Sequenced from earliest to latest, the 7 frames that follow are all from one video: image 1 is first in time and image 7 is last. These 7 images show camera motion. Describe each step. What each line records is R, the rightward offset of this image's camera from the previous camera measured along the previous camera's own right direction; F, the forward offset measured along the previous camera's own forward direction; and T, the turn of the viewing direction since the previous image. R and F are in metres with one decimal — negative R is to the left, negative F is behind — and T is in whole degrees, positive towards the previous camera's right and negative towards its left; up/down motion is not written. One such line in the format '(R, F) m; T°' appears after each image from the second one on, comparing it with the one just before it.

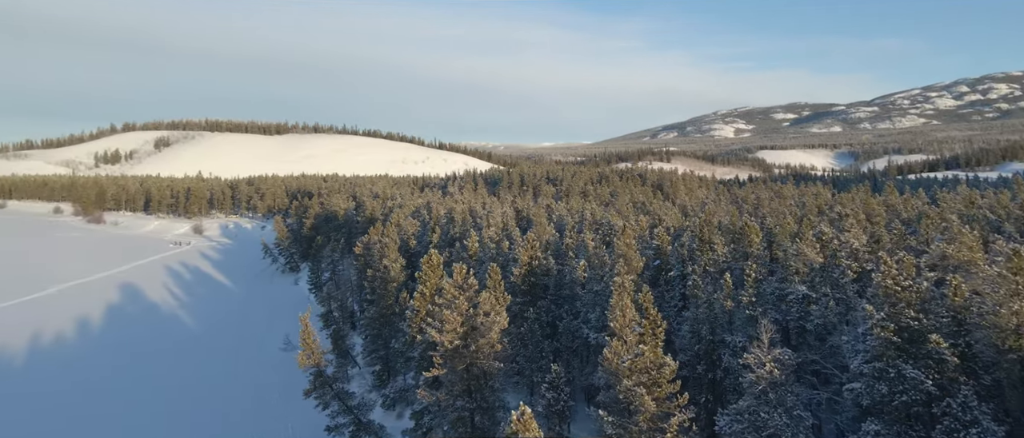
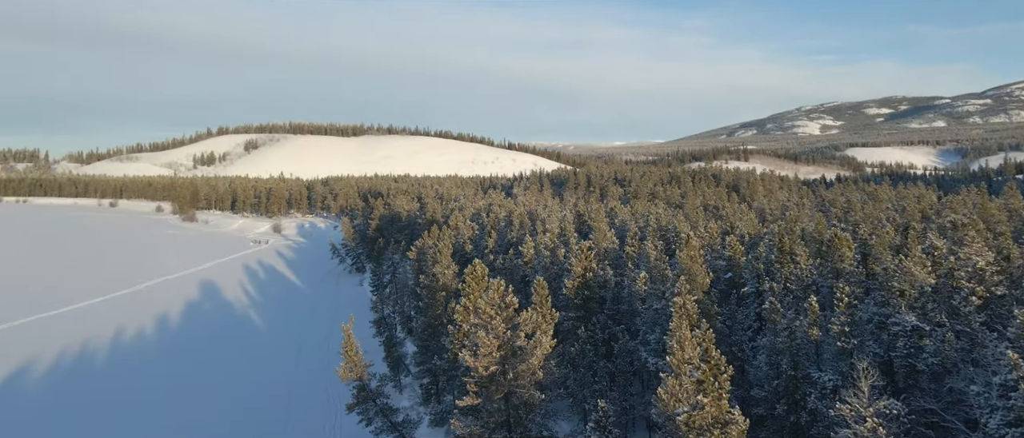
(+0.4, +1.2) m; -7°
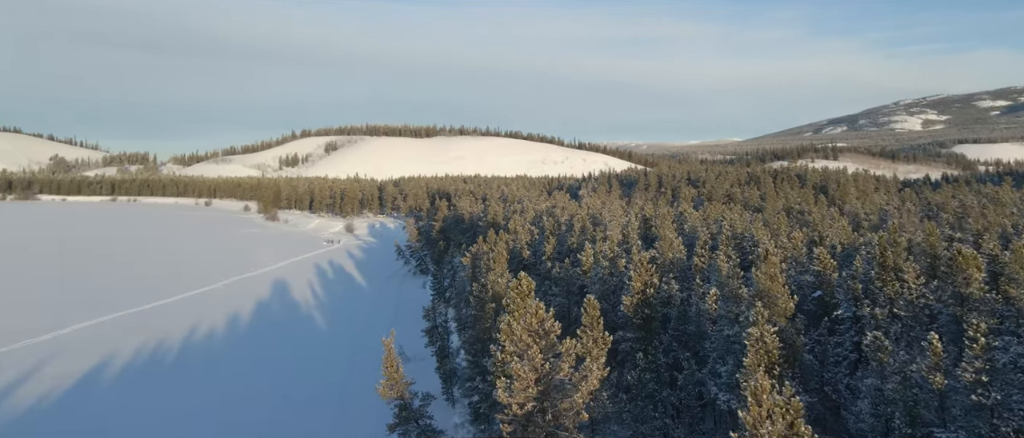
(+0.4, +1.3) m; -7°
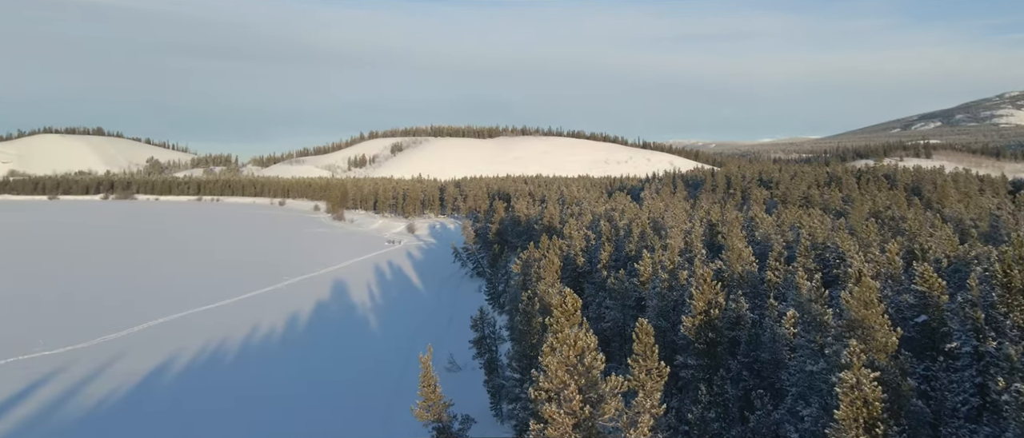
(+0.3, +1.2) m; -7°
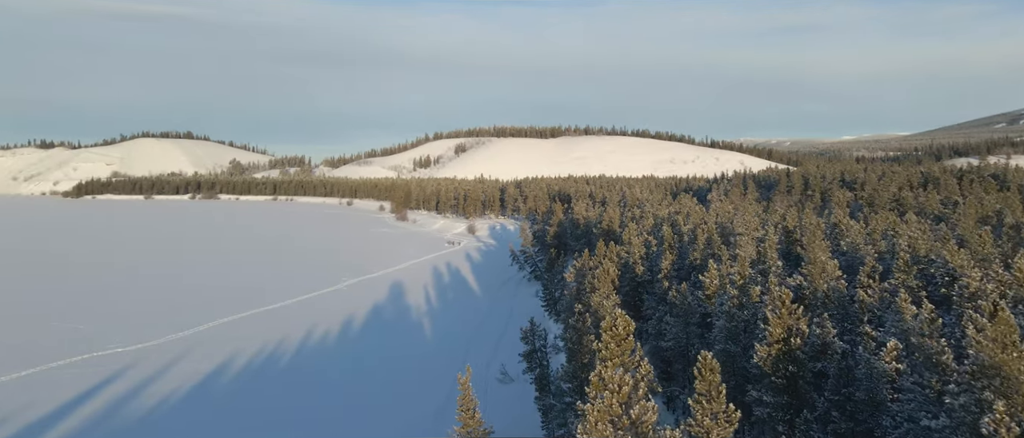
(+0.3, +1.2) m; -7°
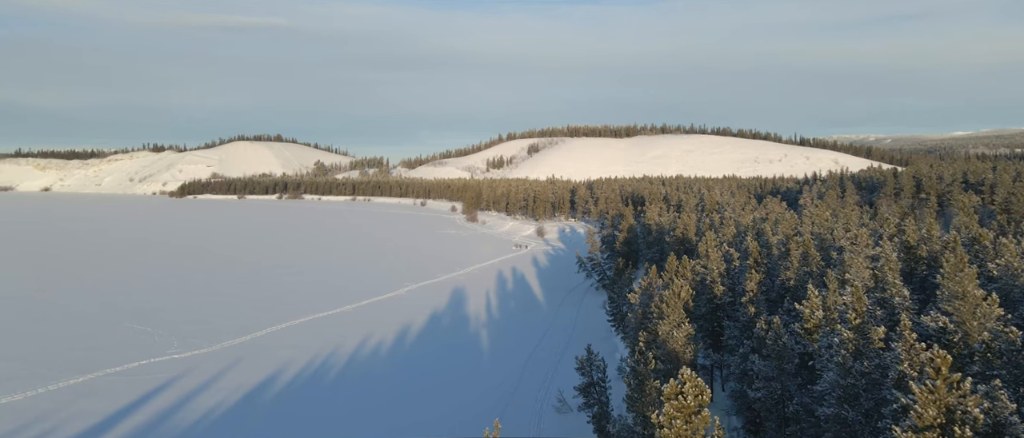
(+0.6, +2.4) m; -8°
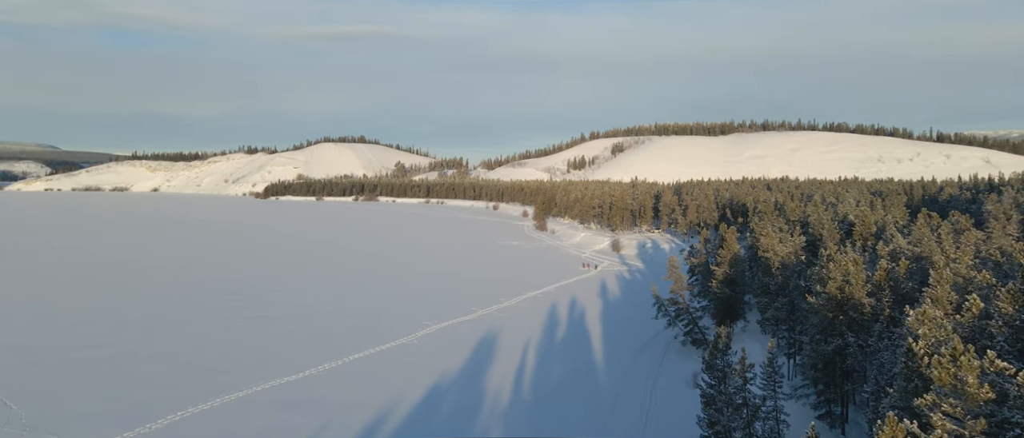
(+2.1, +13.0) m; -9°
